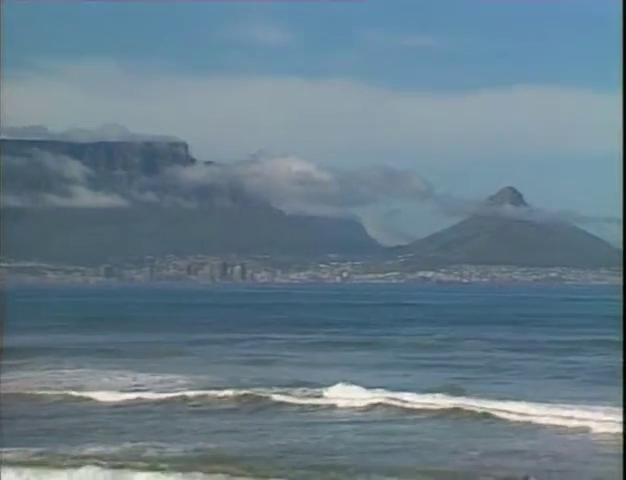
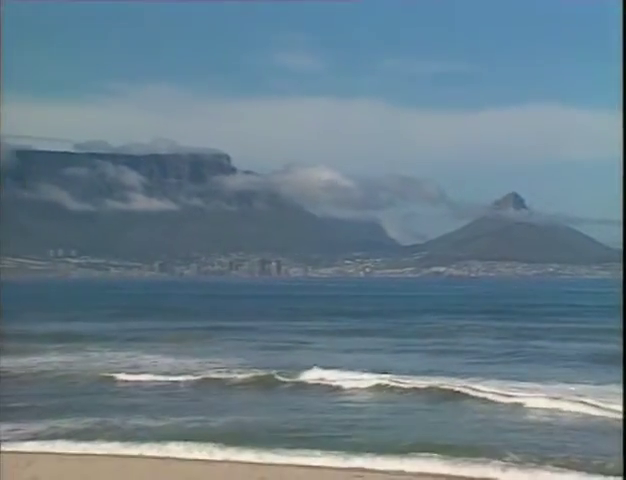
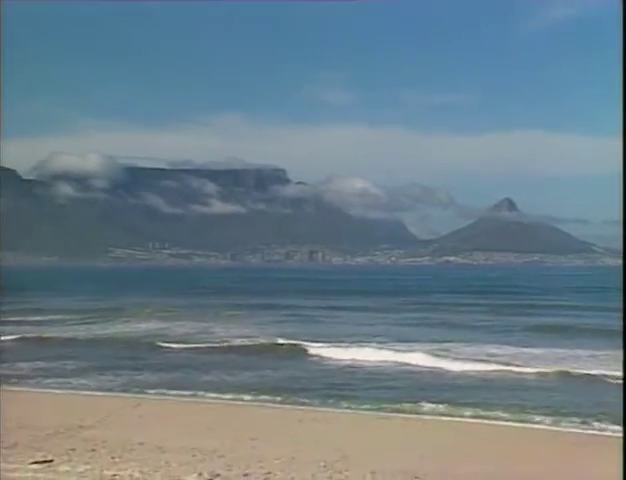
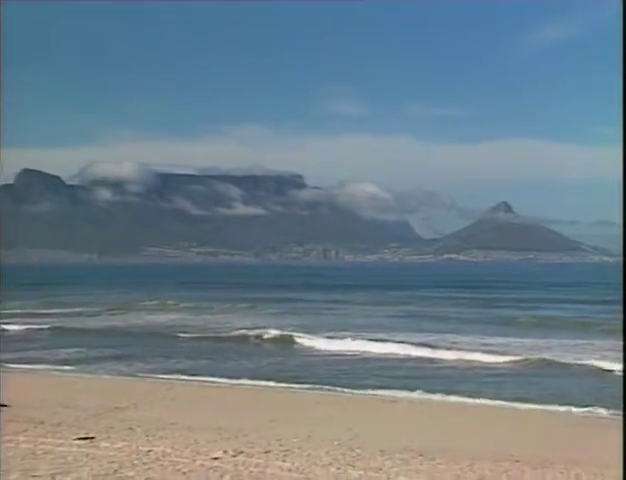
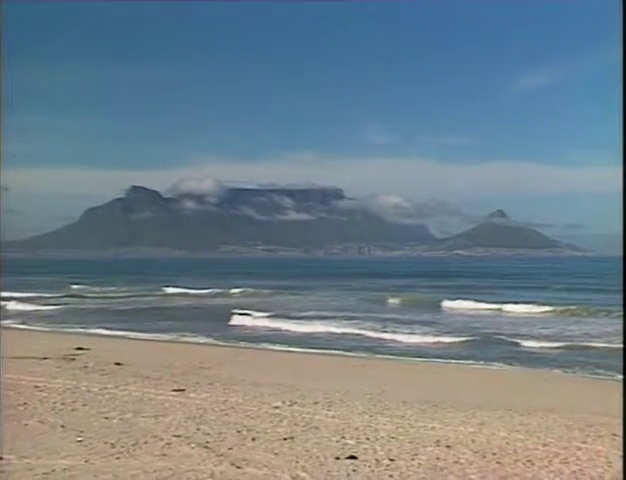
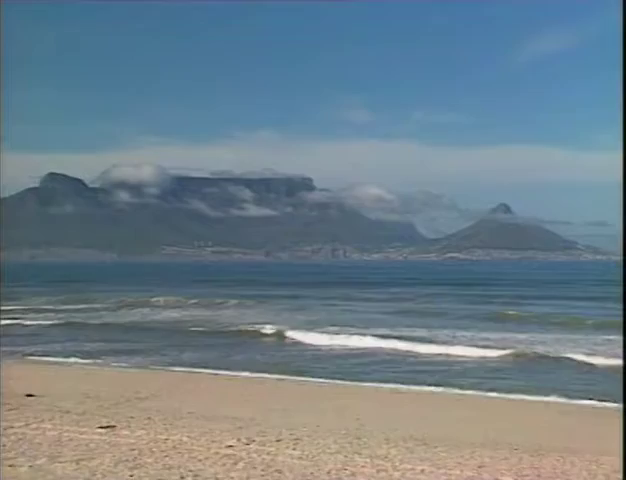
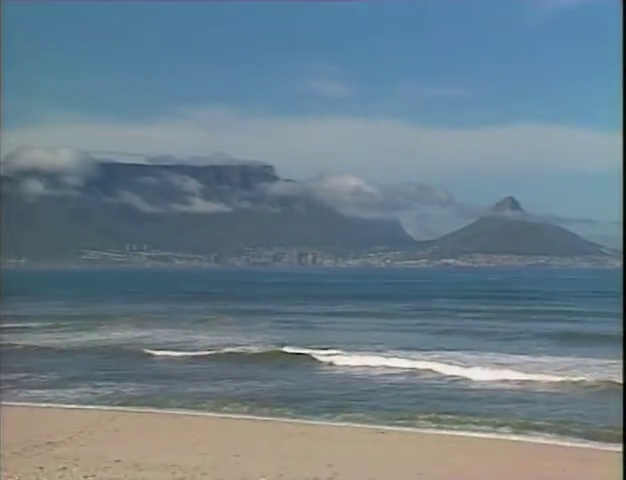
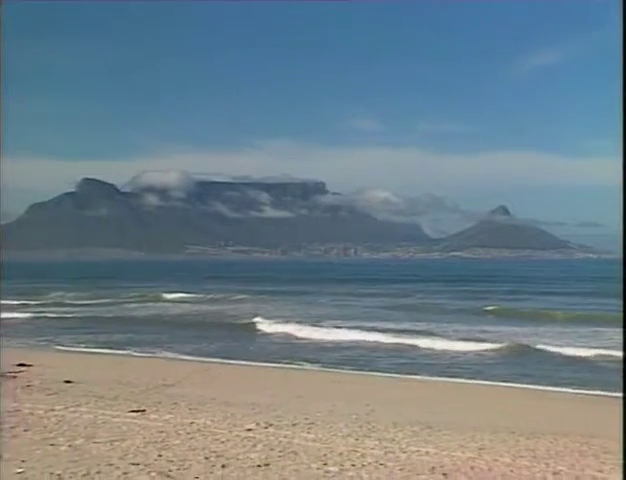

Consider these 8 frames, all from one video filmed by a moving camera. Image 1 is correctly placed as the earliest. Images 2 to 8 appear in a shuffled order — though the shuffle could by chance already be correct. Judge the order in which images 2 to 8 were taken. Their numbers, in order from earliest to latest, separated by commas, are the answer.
2, 7, 3, 4, 6, 8, 5
